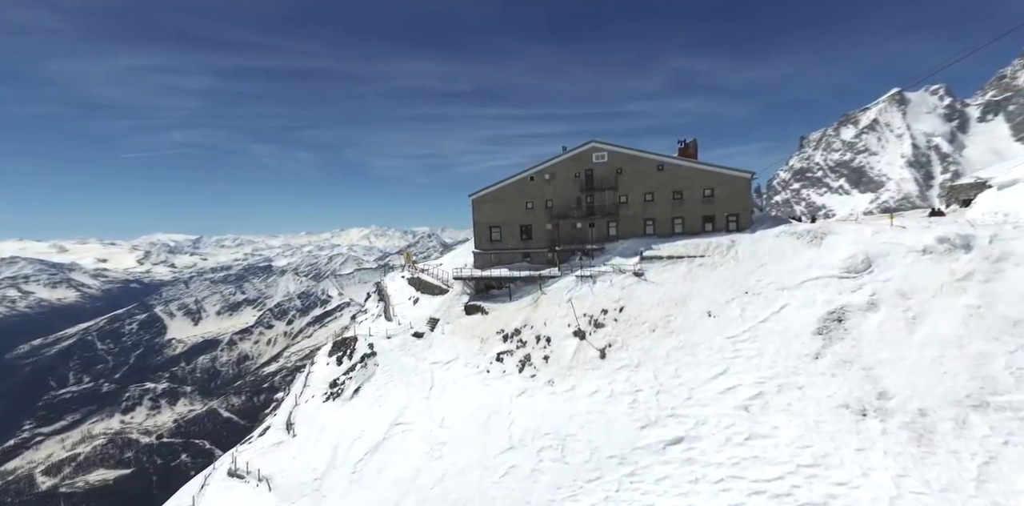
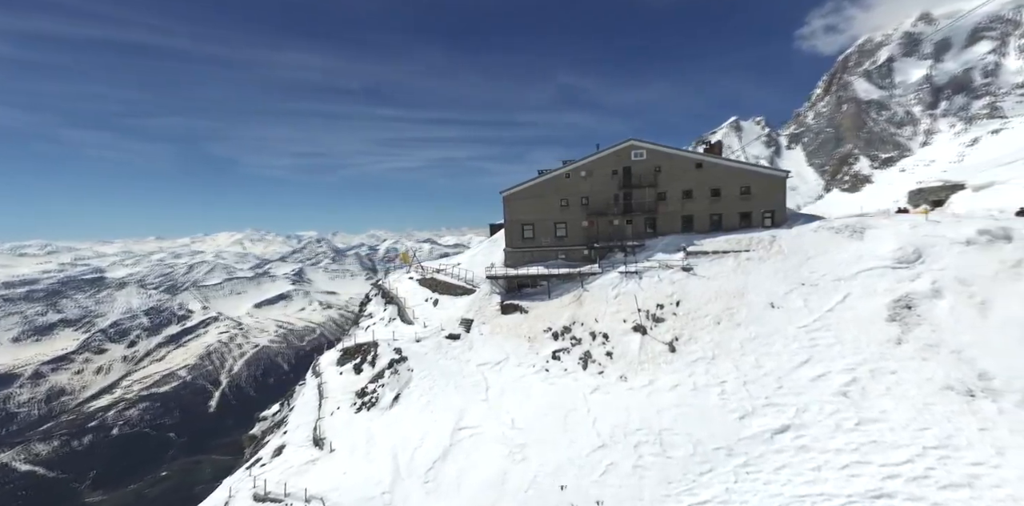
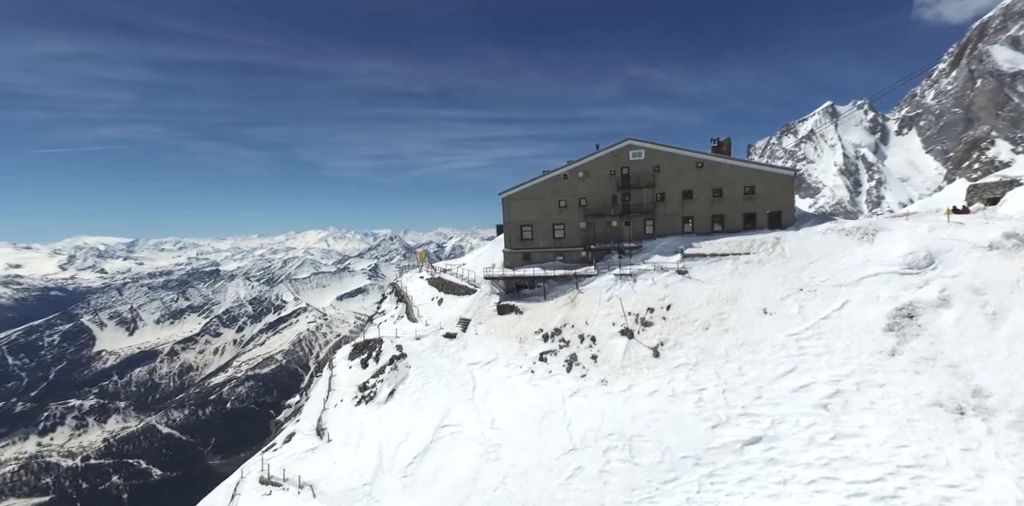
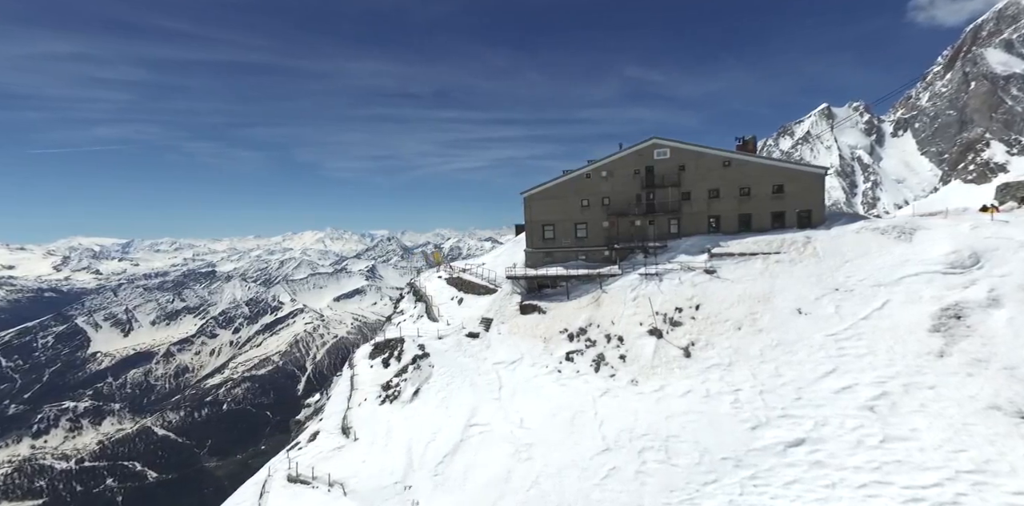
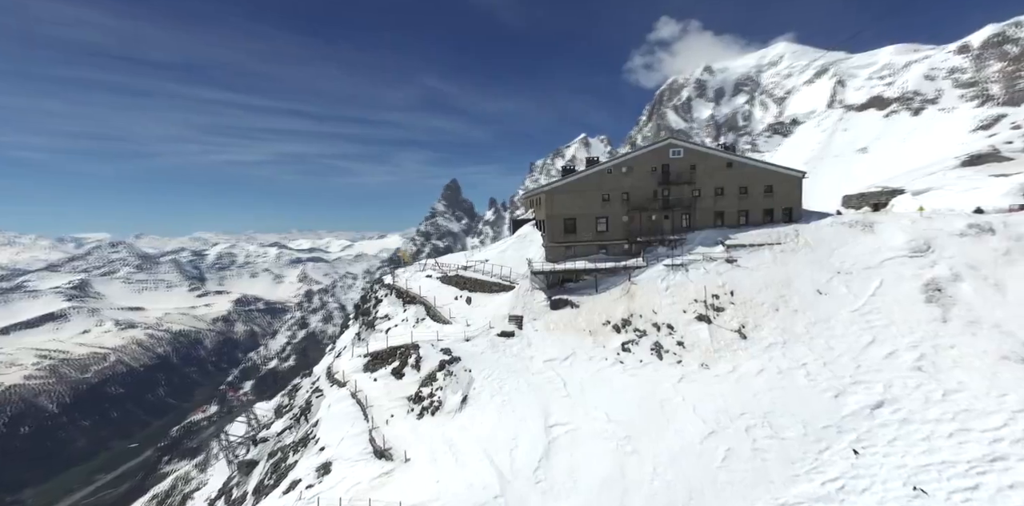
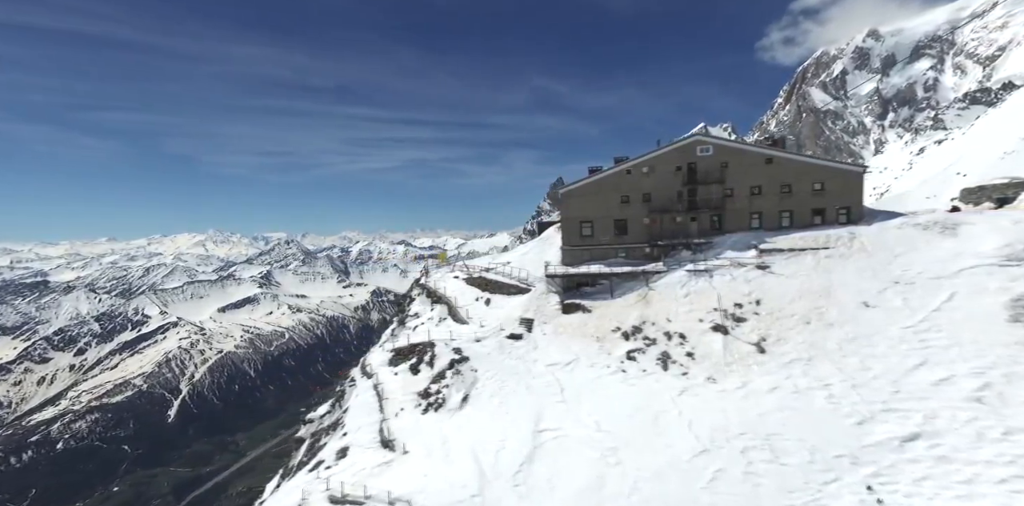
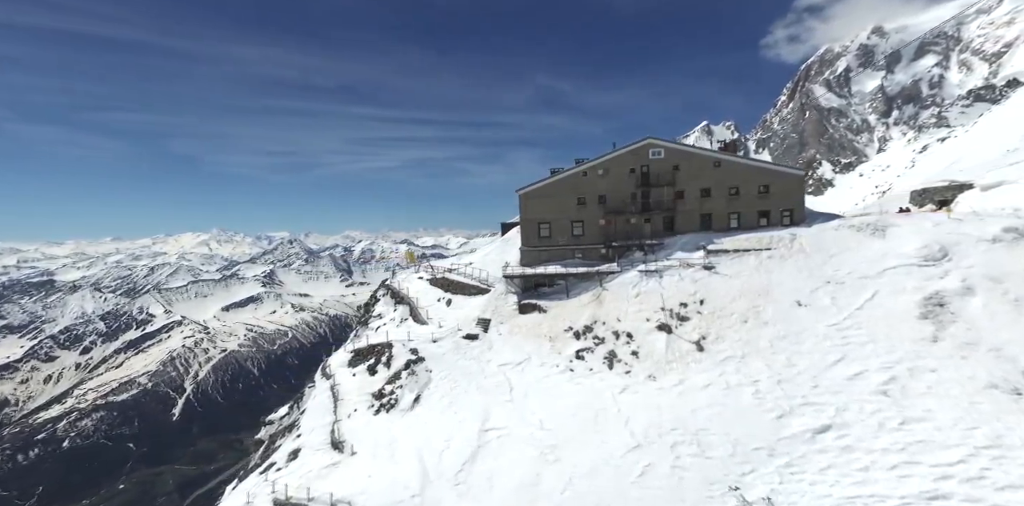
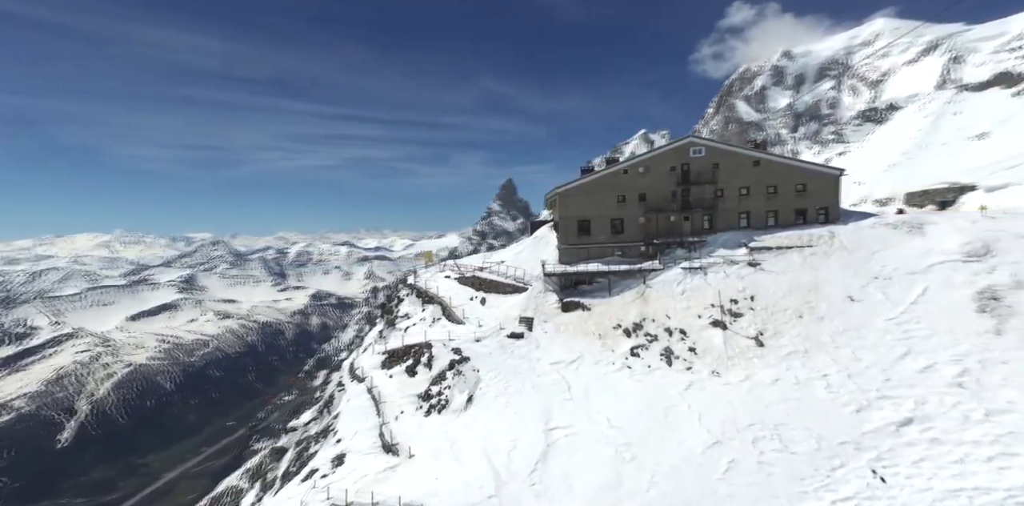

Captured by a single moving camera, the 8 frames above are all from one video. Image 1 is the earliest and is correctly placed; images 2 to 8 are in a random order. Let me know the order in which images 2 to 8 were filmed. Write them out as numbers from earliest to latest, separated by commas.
3, 4, 2, 7, 6, 8, 5
